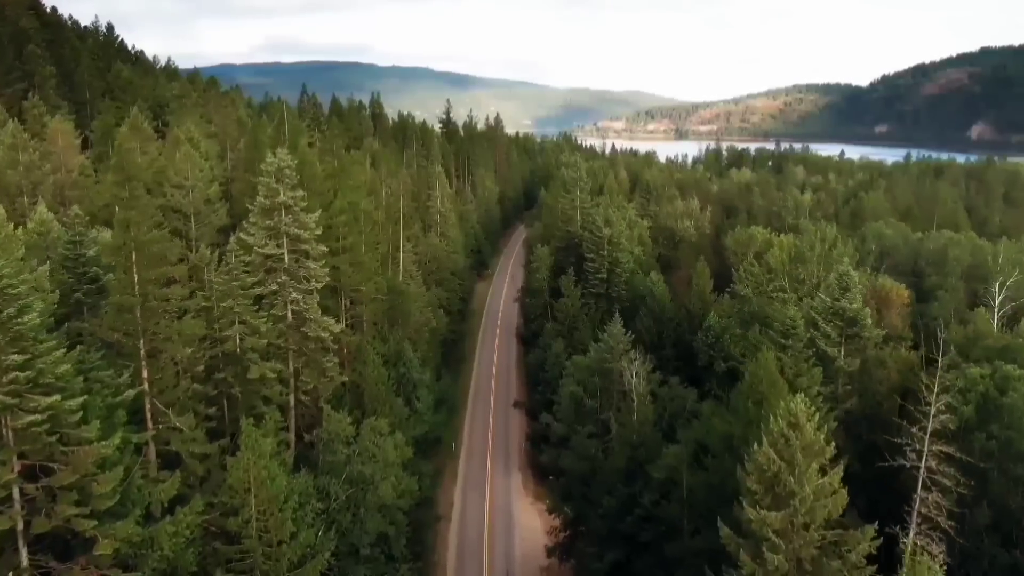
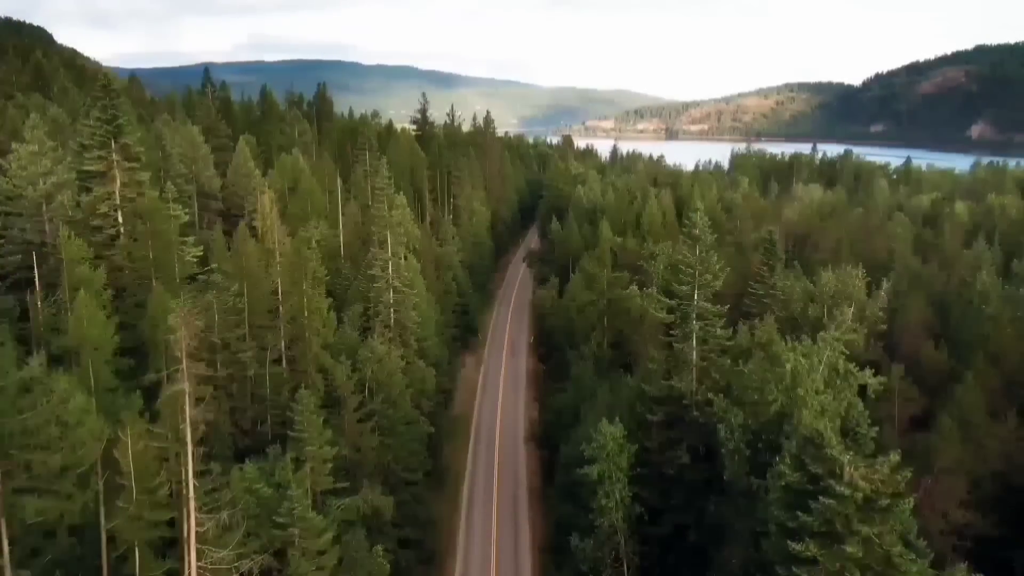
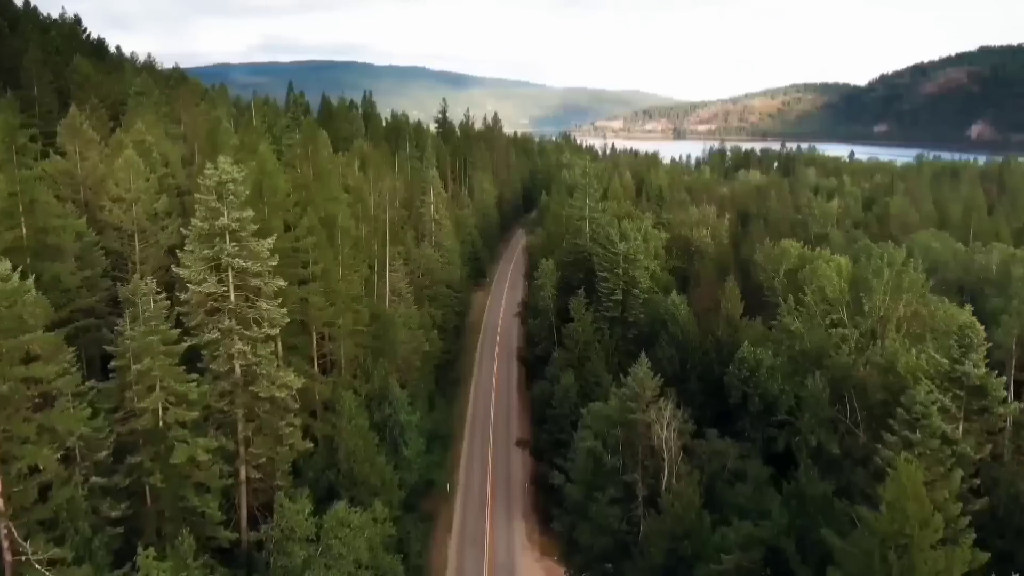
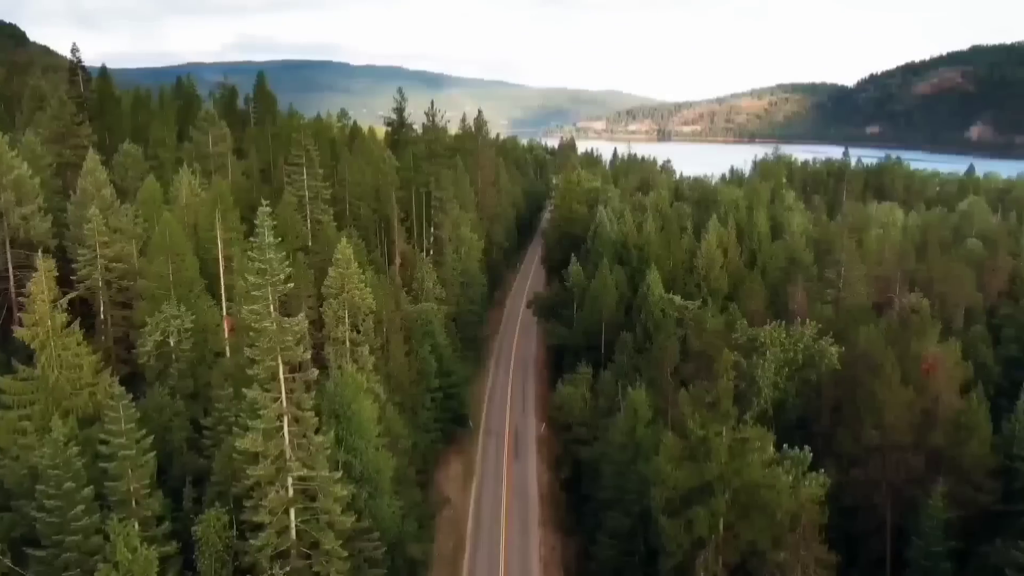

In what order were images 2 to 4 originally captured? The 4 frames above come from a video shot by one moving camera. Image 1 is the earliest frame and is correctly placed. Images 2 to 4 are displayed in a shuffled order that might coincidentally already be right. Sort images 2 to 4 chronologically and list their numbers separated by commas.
3, 2, 4
